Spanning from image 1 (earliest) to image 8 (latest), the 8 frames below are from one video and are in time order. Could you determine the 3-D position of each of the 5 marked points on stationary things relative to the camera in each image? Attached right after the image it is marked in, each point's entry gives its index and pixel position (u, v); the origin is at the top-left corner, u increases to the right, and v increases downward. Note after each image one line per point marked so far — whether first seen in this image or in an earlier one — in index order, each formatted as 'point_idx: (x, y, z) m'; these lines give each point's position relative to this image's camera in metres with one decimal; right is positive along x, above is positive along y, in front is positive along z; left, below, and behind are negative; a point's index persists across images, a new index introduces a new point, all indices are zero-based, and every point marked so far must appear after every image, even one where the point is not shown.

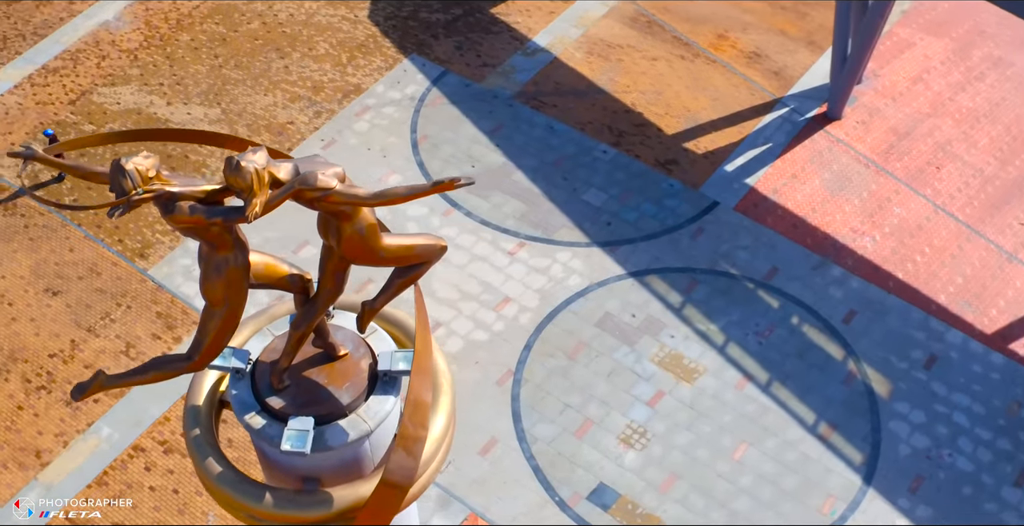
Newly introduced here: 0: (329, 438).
0: (-1.3, -1.2, +11.2) m
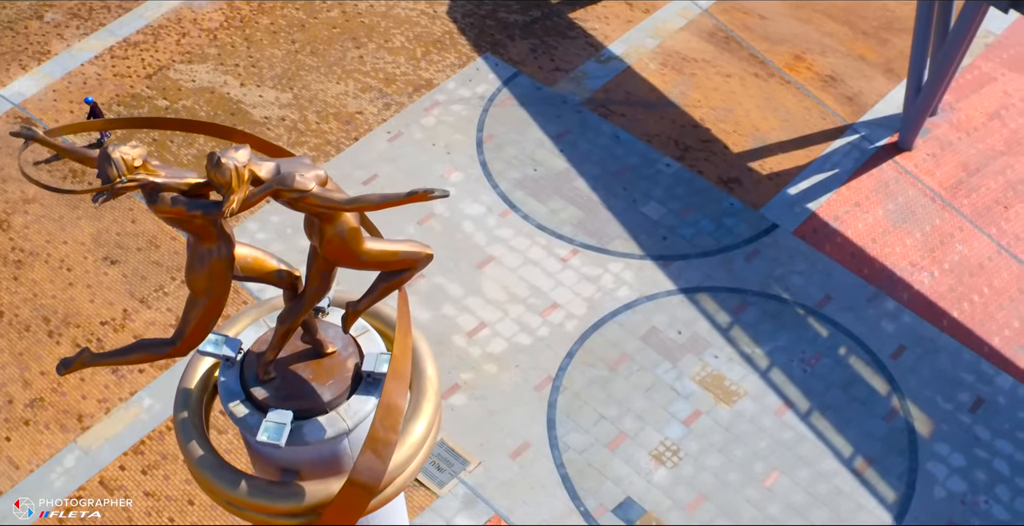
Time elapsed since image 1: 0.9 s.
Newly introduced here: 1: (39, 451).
0: (-1.5, -1.2, +11.3) m
1: (-5.7, -2.3, +19.0) m
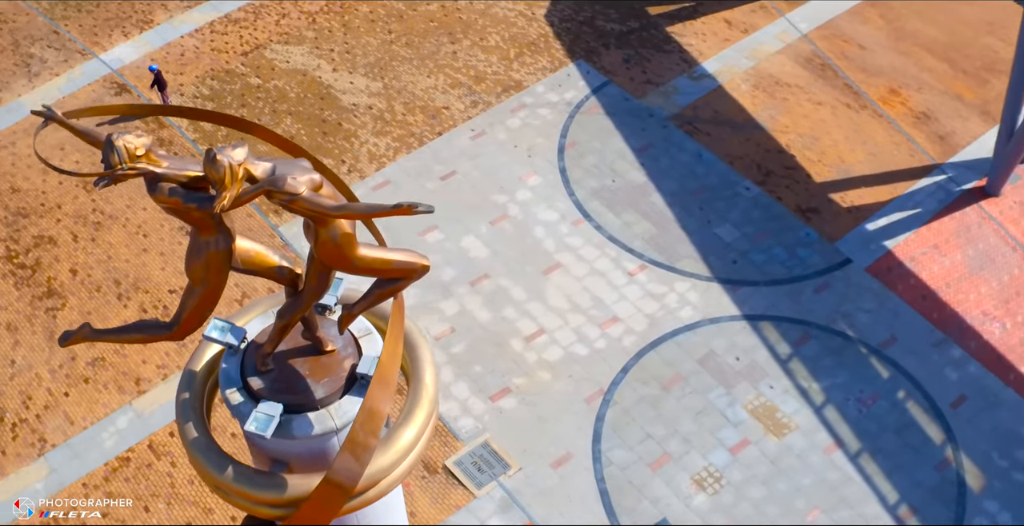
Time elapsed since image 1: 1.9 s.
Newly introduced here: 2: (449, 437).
0: (-1.6, -1.2, +11.5) m
1: (-5.2, -1.8, +19.6) m
2: (-0.7, -2.1, +19.2) m
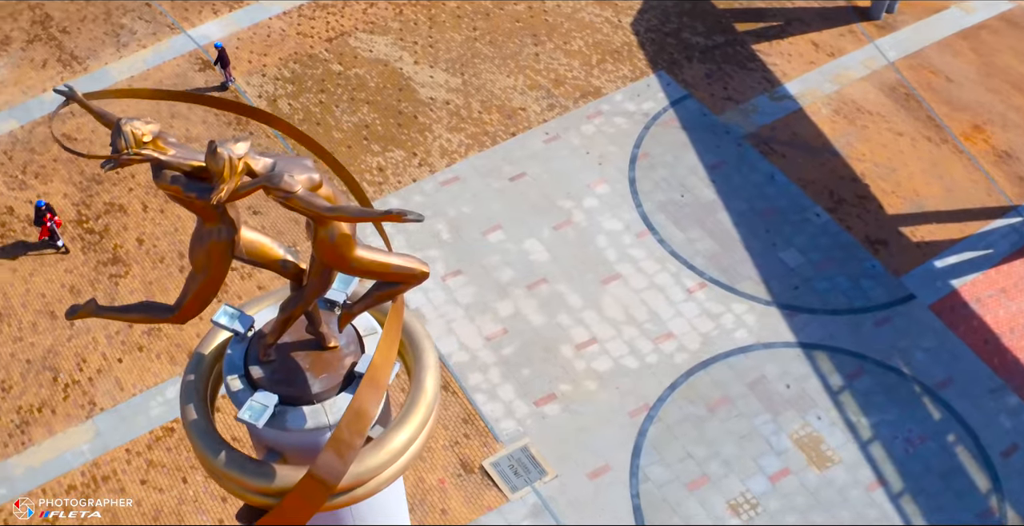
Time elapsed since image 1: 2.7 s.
0: (-1.7, -1.2, +11.6) m
1: (-4.7, -1.5, +19.9) m
2: (-0.2, -2.1, +19.2) m
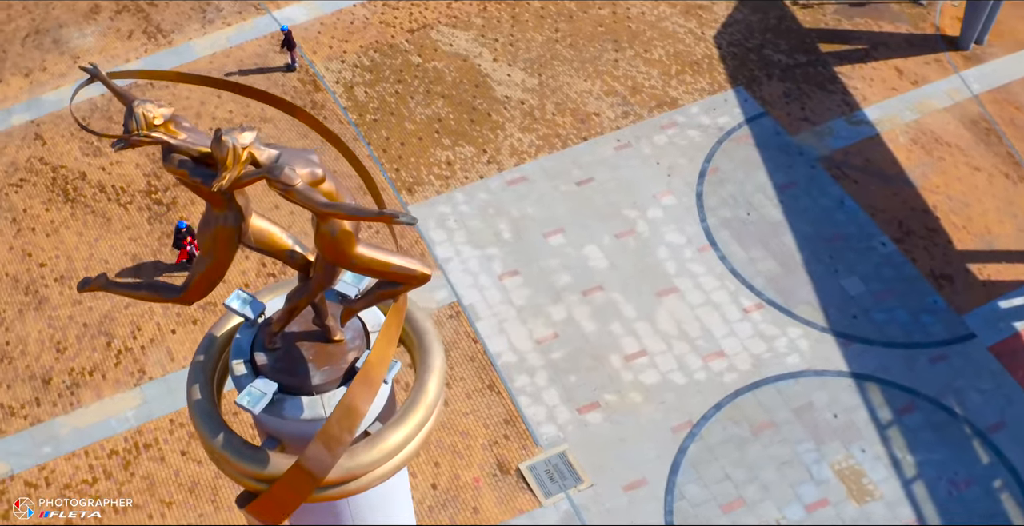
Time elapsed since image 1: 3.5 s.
0: (-1.7, -1.1, +11.7) m
1: (-4.1, -1.1, +20.2) m
2: (+0.2, -2.2, +19.2) m
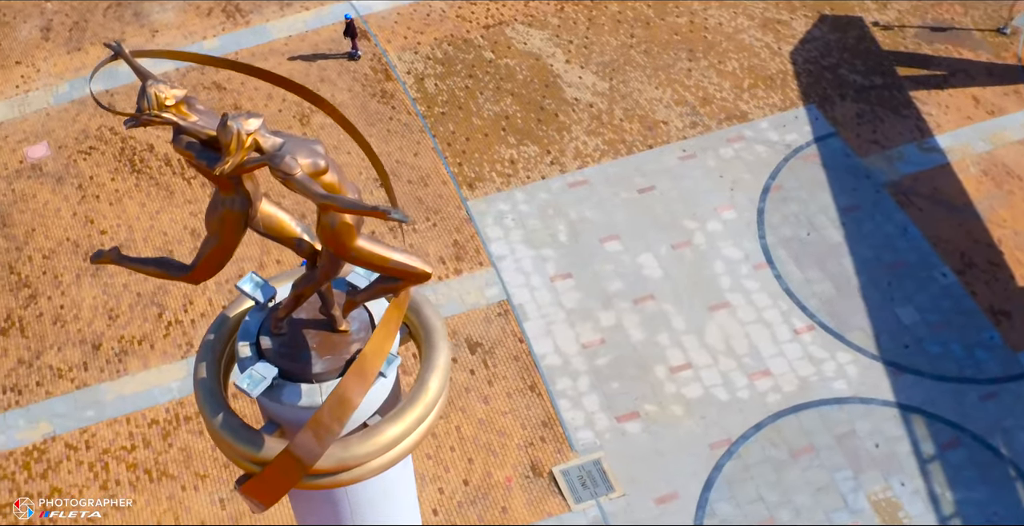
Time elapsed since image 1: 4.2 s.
0: (-1.7, -1.0, +11.8) m
1: (-3.5, -0.9, +20.5) m
2: (+0.6, -2.2, +19.1) m
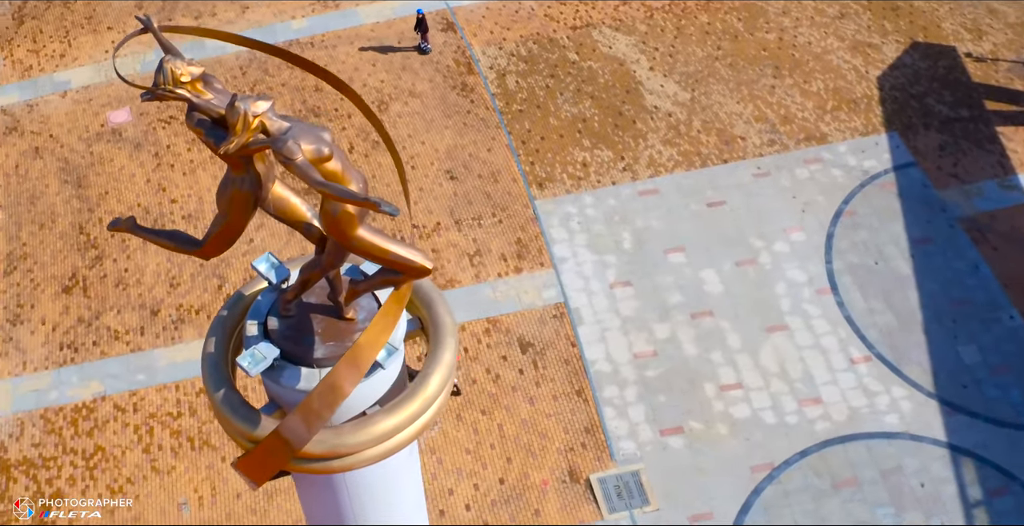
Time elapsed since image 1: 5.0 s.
0: (-1.7, -0.9, +11.9) m
1: (-2.8, -0.6, +20.7) m
2: (+1.1, -2.3, +19.0) m
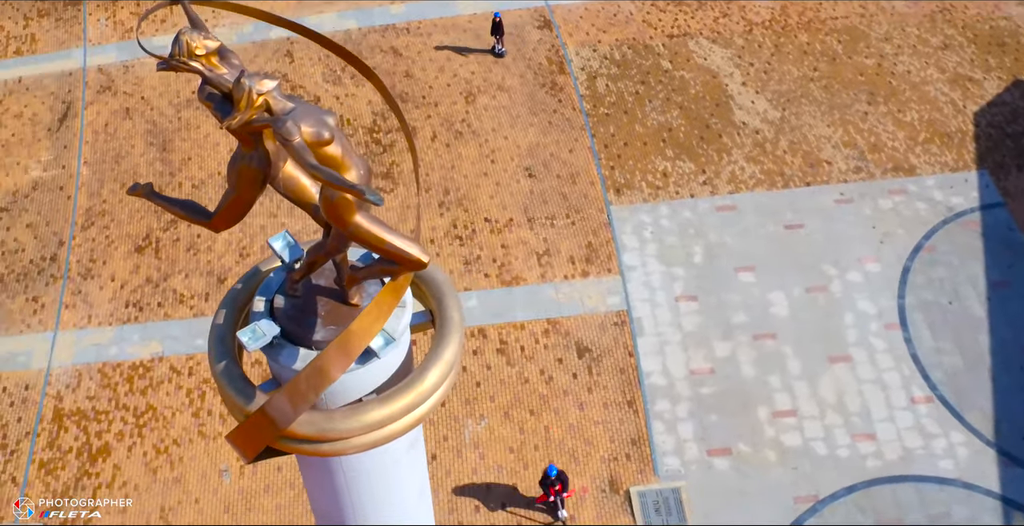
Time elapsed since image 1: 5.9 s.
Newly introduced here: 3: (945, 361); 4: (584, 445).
0: (-1.8, -0.7, +12.0) m
1: (-2.0, -0.4, +20.8) m
2: (+1.5, -2.4, +18.8) m
3: (+5.5, -1.3, +20.0) m
4: (+0.8, -2.2, +18.8) m
